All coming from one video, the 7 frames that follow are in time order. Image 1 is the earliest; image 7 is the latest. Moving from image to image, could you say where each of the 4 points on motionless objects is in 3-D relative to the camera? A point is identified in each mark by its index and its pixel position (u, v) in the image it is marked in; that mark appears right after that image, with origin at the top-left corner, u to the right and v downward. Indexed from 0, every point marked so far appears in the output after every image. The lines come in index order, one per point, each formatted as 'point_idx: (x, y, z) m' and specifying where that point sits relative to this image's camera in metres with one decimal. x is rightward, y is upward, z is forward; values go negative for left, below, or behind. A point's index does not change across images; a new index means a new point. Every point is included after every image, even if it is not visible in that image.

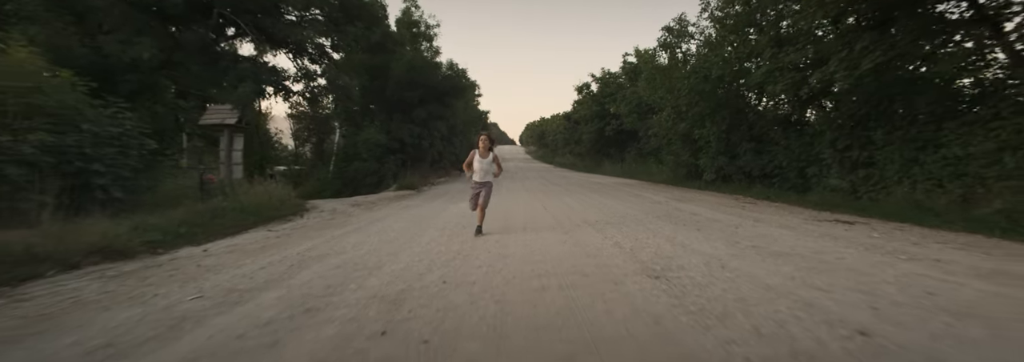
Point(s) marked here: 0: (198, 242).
0: (-6.7, -1.3, +8.8) m
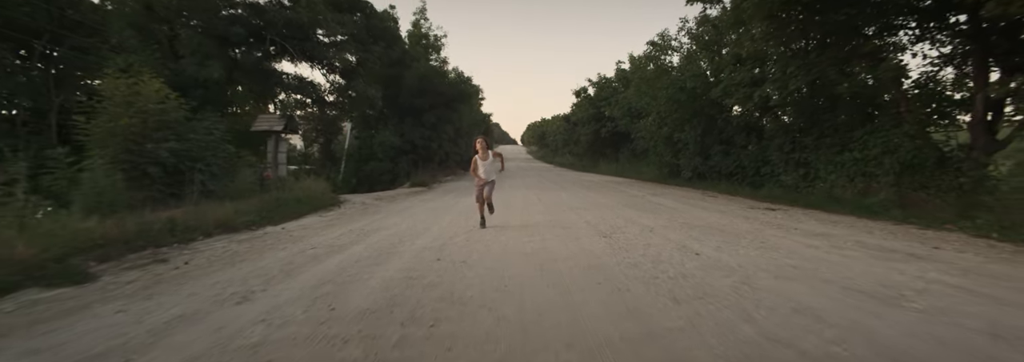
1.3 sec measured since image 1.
0: (-6.7, -1.1, +11.9) m
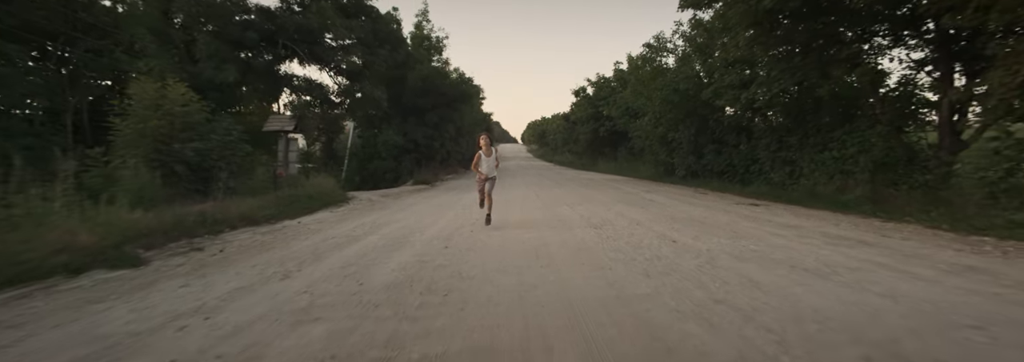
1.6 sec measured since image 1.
0: (-6.7, -1.1, +12.9) m
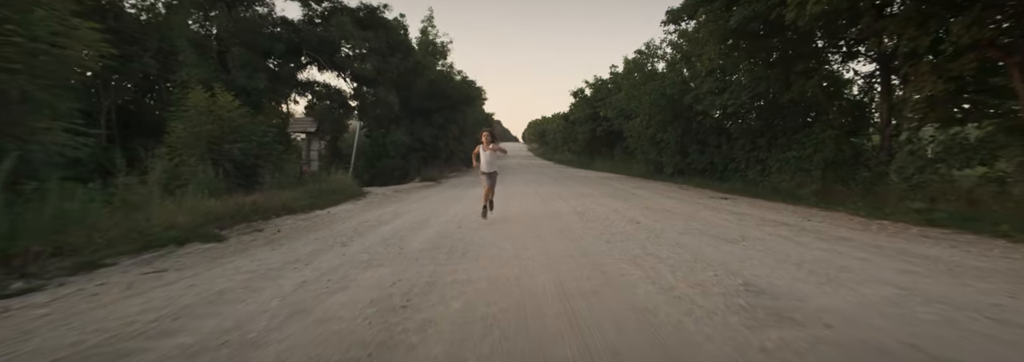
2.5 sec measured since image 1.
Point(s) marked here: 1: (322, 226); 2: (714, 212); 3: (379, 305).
0: (-6.7, -0.9, +15.0) m
1: (-4.9, -1.2, +11.2) m
2: (+5.5, -0.9, +11.7) m
3: (-1.4, -1.3, +4.3) m
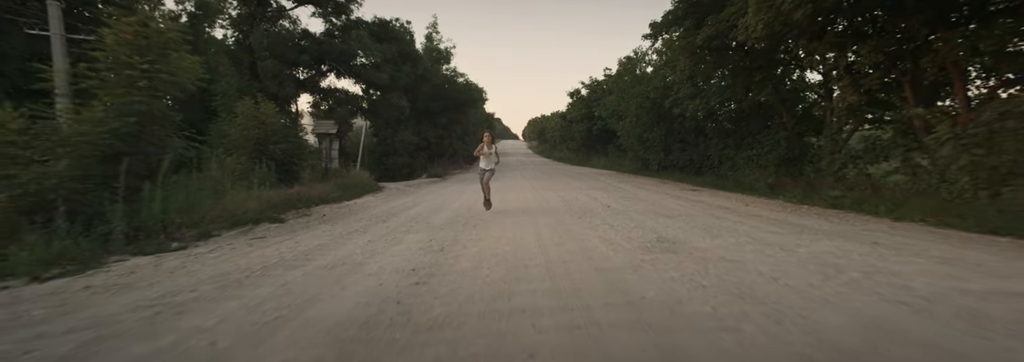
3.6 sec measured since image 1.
0: (-6.8, -0.7, +17.6) m
1: (-5.0, -1.0, +13.8) m
2: (+5.4, -0.7, +14.3) m
3: (-1.4, -1.1, +6.9) m
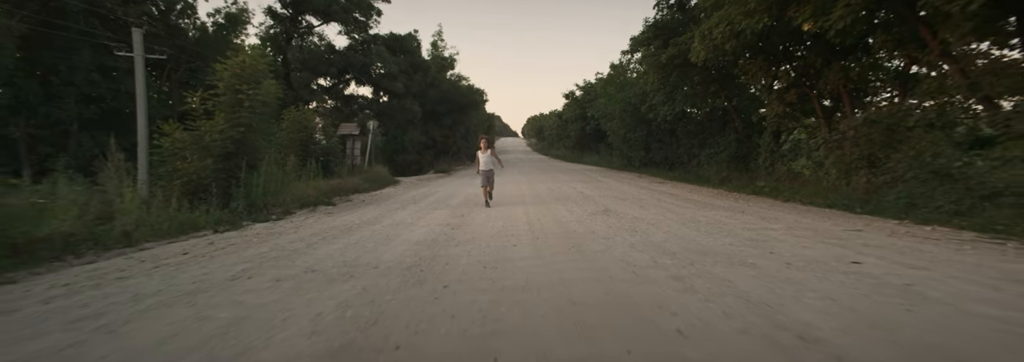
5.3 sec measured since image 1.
0: (-6.9, -0.4, +21.2) m
1: (-5.1, -0.7, +17.4) m
2: (+5.3, -0.4, +17.9) m
3: (-1.5, -0.9, +10.5) m
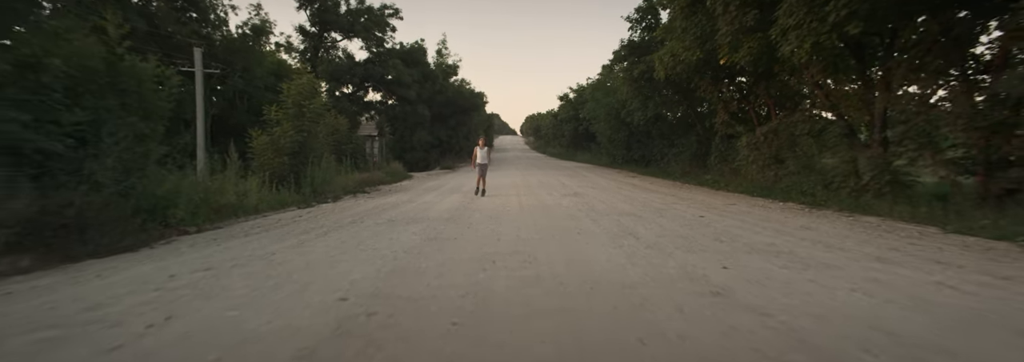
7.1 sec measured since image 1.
0: (-7.1, -0.1, +25.1) m
1: (-5.2, -0.4, +21.3) m
2: (+5.2, -0.1, +21.9) m
3: (-1.7, -0.6, +14.4) m
